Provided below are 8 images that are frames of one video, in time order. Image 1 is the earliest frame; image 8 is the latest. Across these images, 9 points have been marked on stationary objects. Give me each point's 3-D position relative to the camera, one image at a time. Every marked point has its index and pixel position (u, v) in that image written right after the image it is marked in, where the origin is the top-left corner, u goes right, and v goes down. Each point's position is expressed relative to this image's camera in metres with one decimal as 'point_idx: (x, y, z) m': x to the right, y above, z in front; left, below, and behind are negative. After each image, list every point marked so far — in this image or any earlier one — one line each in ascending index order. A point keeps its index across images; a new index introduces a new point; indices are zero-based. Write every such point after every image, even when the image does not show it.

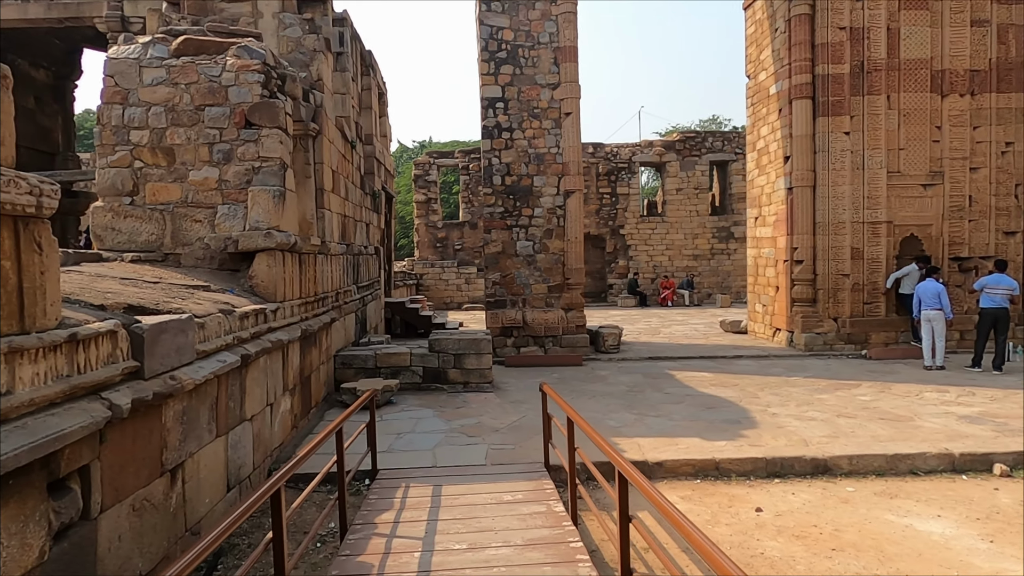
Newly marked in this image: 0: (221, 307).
0: (-1.7, -0.1, +4.0) m
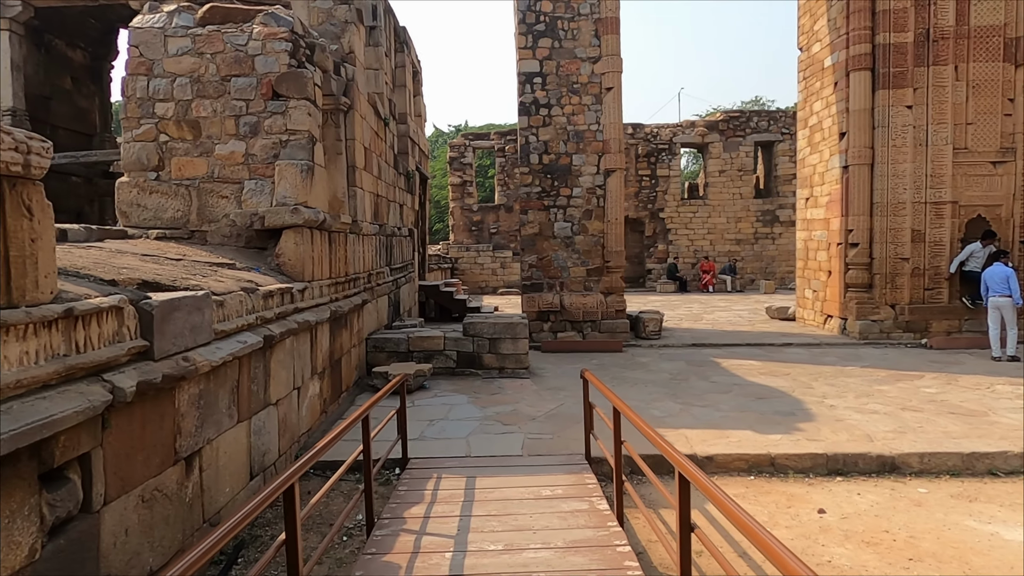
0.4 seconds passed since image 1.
0: (-1.5, 0.0, +3.7) m
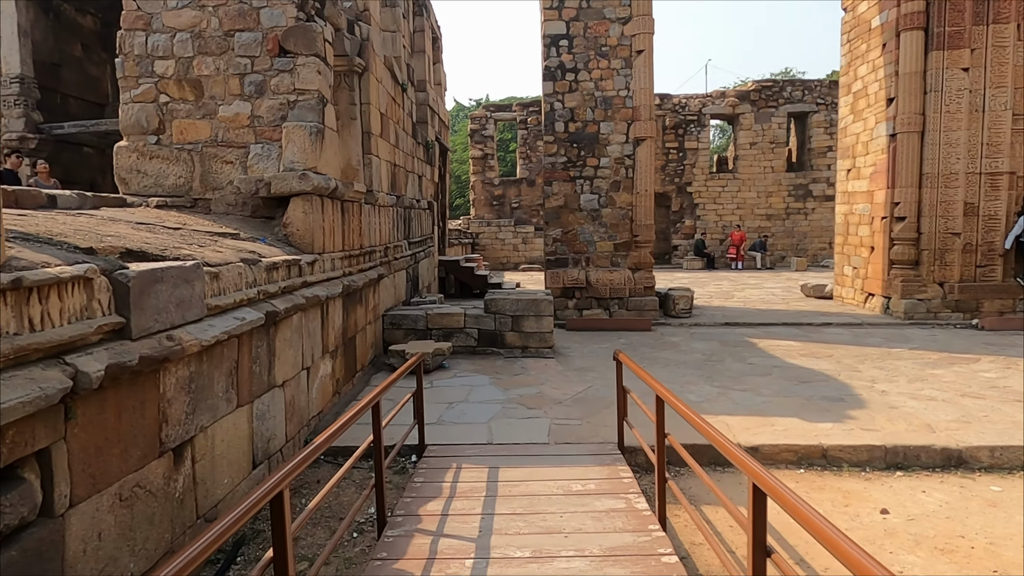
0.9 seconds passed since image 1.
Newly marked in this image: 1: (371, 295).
0: (-1.4, +0.2, +3.4) m
1: (-1.3, -0.1, +5.9) m
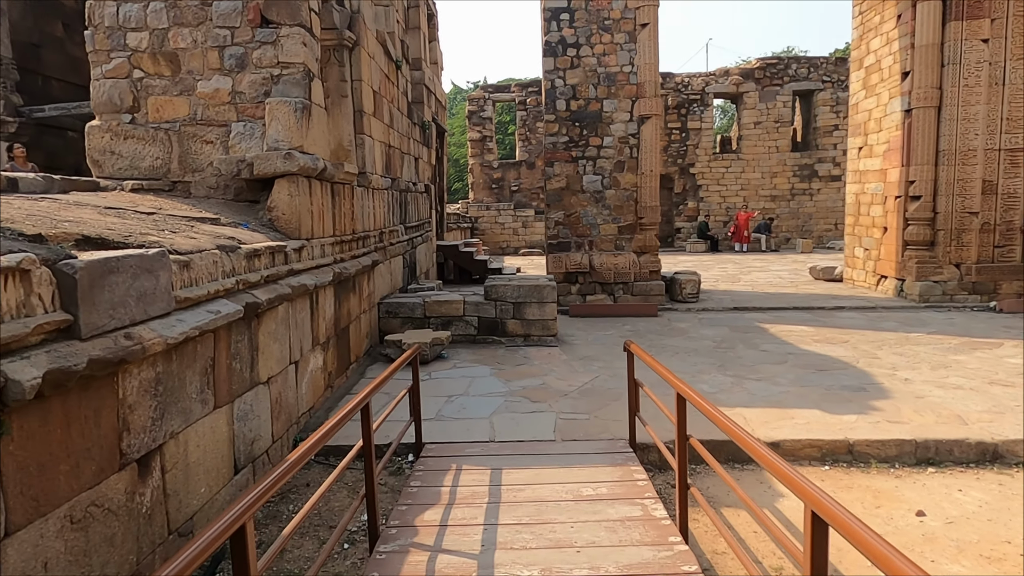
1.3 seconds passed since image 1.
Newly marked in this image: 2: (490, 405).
0: (-1.4, +0.2, +3.1) m
1: (-1.3, +0.1, +5.6) m
2: (-0.2, -0.8, +4.4) m
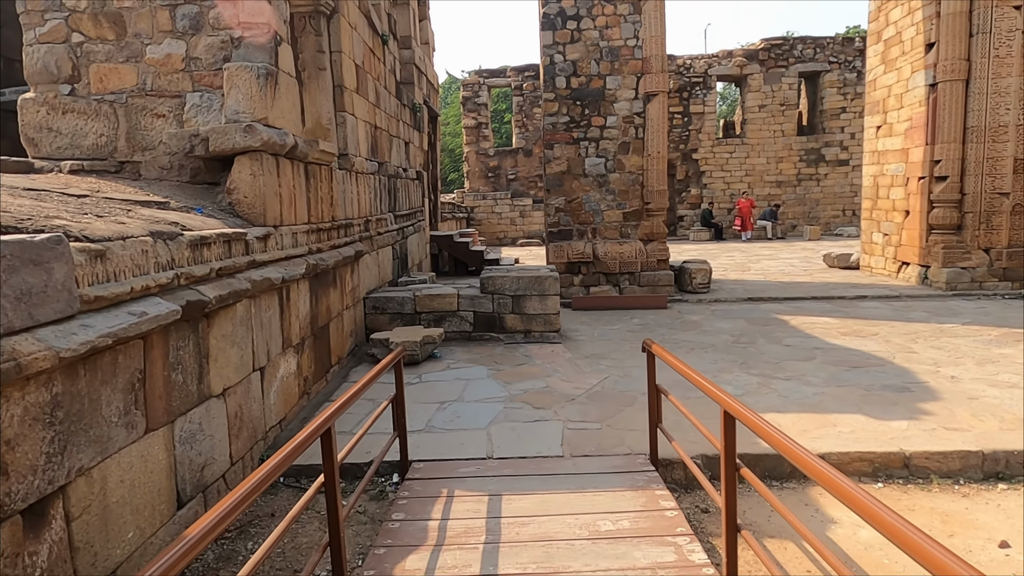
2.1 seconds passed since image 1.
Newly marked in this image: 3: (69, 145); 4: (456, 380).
0: (-1.4, +0.2, +2.6) m
1: (-1.3, +0.1, +5.1) m
2: (-0.2, -0.7, +3.9) m
3: (-2.5, +0.8, +3.7) m
4: (-0.4, -0.6, +4.6) m
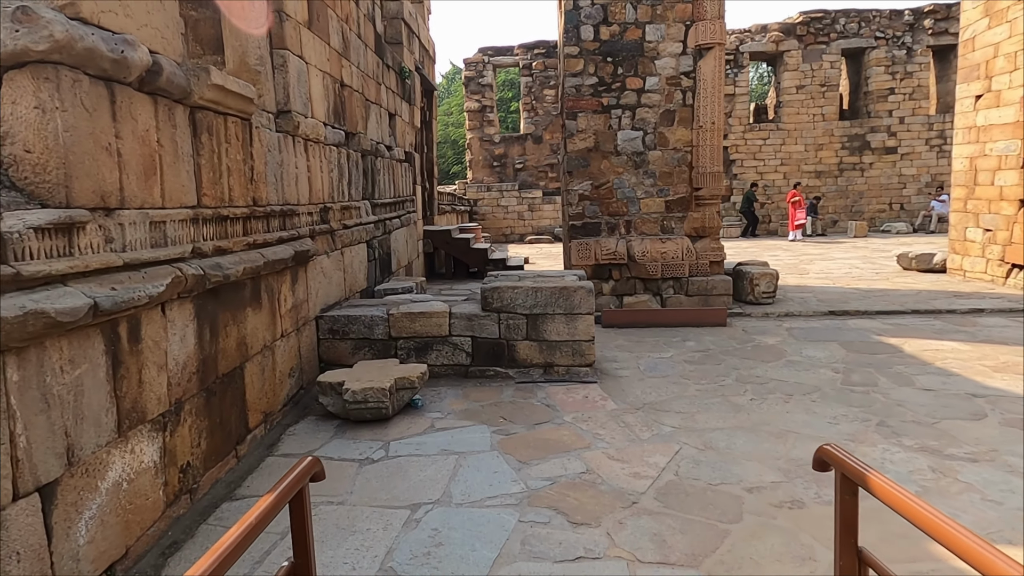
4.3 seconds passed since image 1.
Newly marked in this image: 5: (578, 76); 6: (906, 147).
0: (-1.3, +0.1, +0.9) m
1: (-1.2, 0.0, +3.4) m
2: (-0.1, -0.8, +2.2) m
3: (-2.4, +0.7, +2.1) m
4: (-0.3, -0.7, +2.9) m
5: (+0.6, +1.9, +5.9) m
6: (+8.6, +3.1, +14.4) m
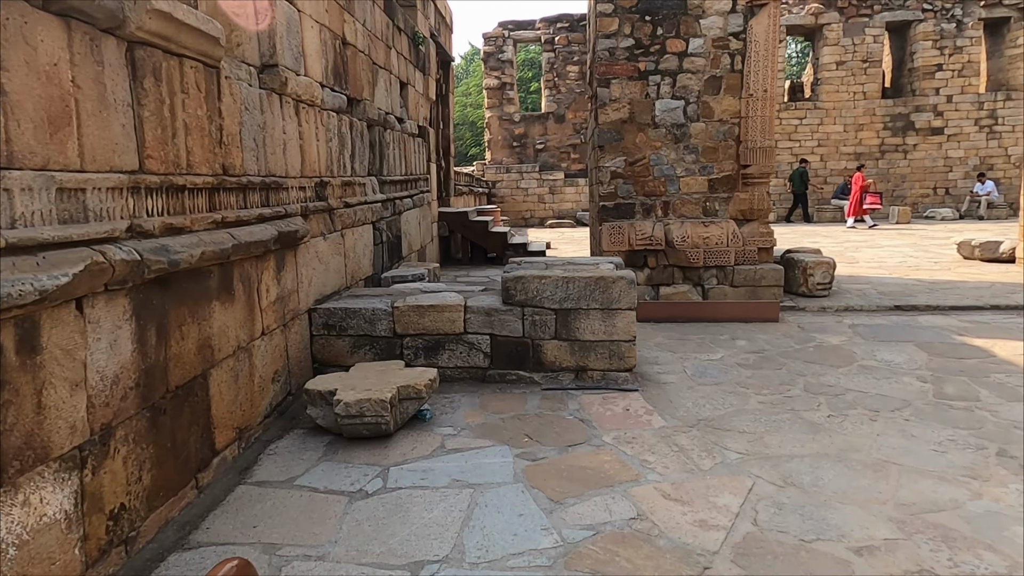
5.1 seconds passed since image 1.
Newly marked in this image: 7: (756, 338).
0: (-1.2, +0.1, +0.3) m
1: (-1.1, +0.1, +2.8) m
2: (0.0, -0.8, +1.7) m
3: (-2.3, +0.7, +1.5) m
4: (-0.2, -0.7, +2.3) m
5: (+0.8, +2.0, +5.2) m
6: (+9.0, +3.3, +13.5) m
7: (+1.6, -0.3, +4.4) m
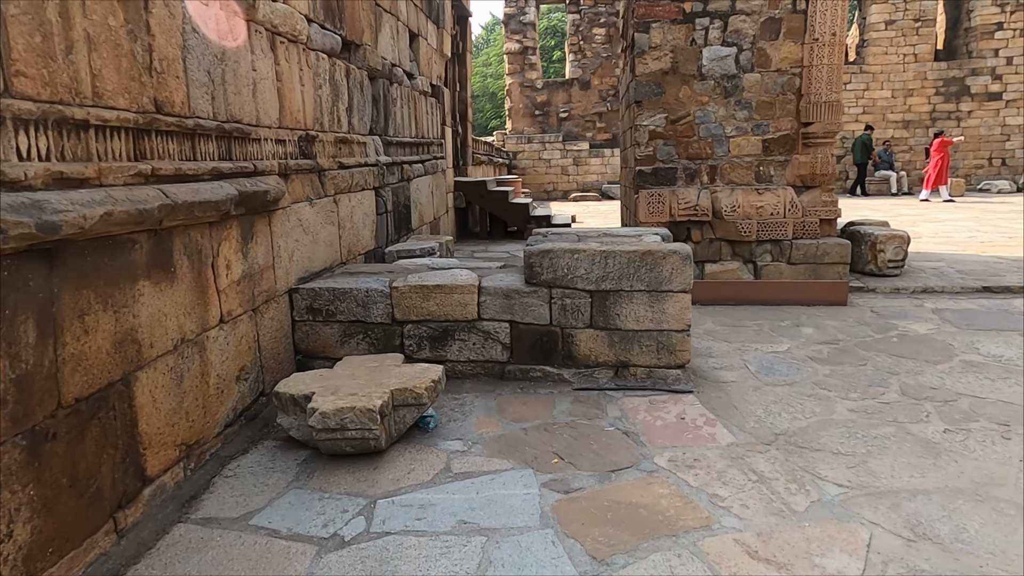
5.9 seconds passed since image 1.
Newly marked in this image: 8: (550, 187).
0: (-1.2, +0.1, -0.3) m
1: (-1.0, +0.1, +2.2) m
2: (+0.1, -0.8, +1.1) m
3: (-2.3, +0.8, +0.9) m
4: (-0.1, -0.6, +1.7) m
5: (+0.9, +2.1, +4.5) m
6: (+9.5, +3.7, +12.5) m
7: (+1.7, -0.2, +3.7) m
8: (+0.8, +2.1, +13.5) m
